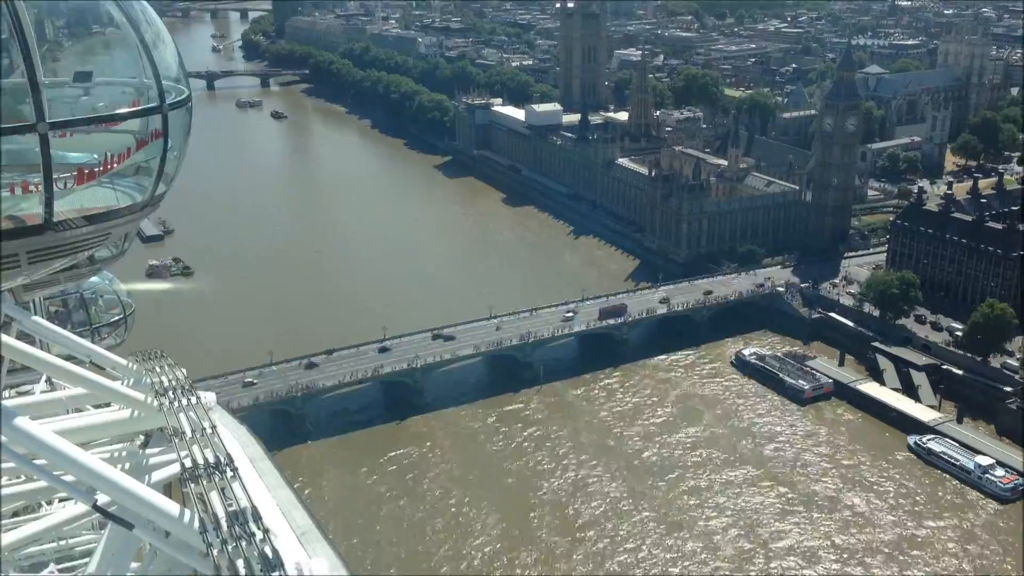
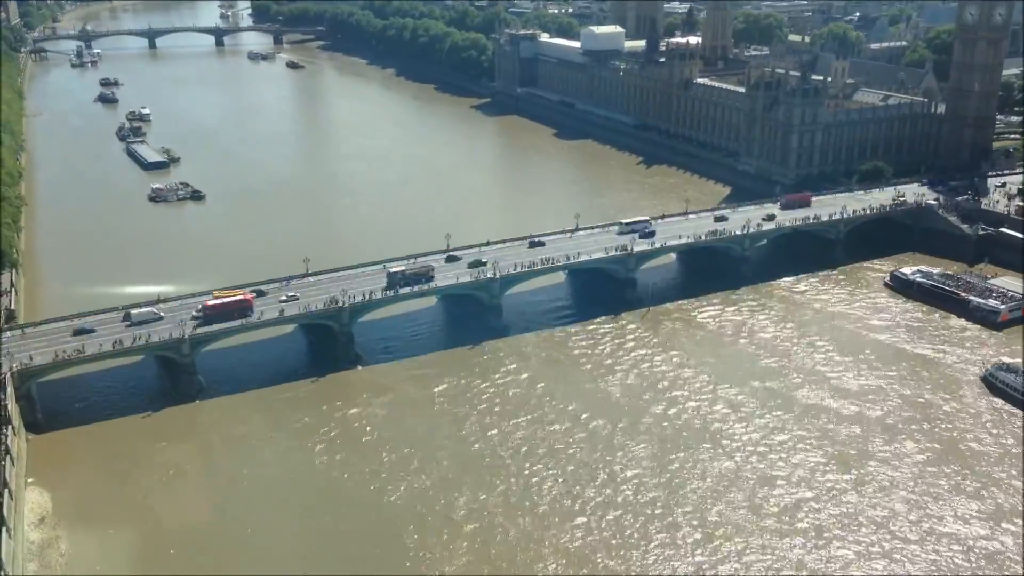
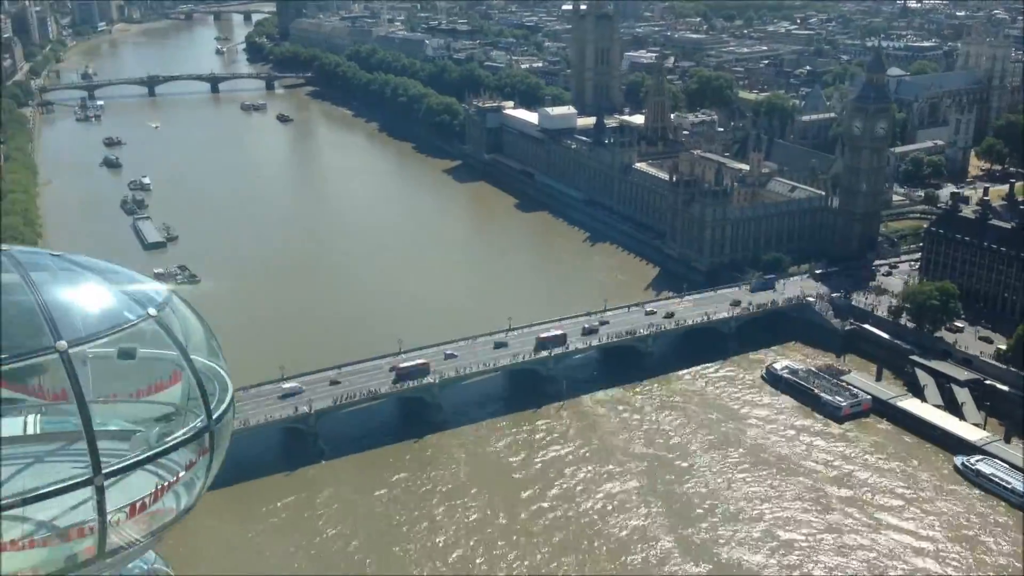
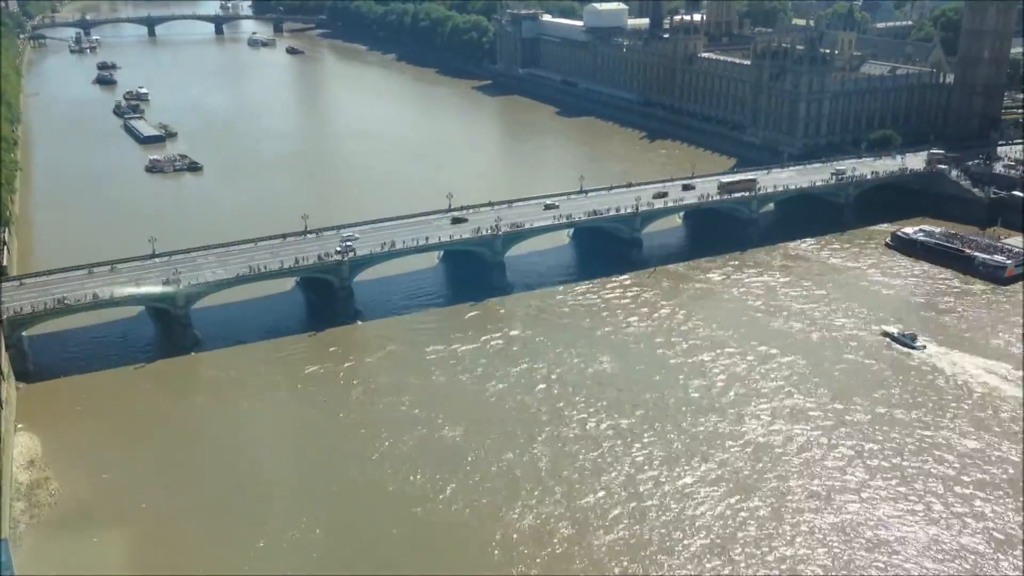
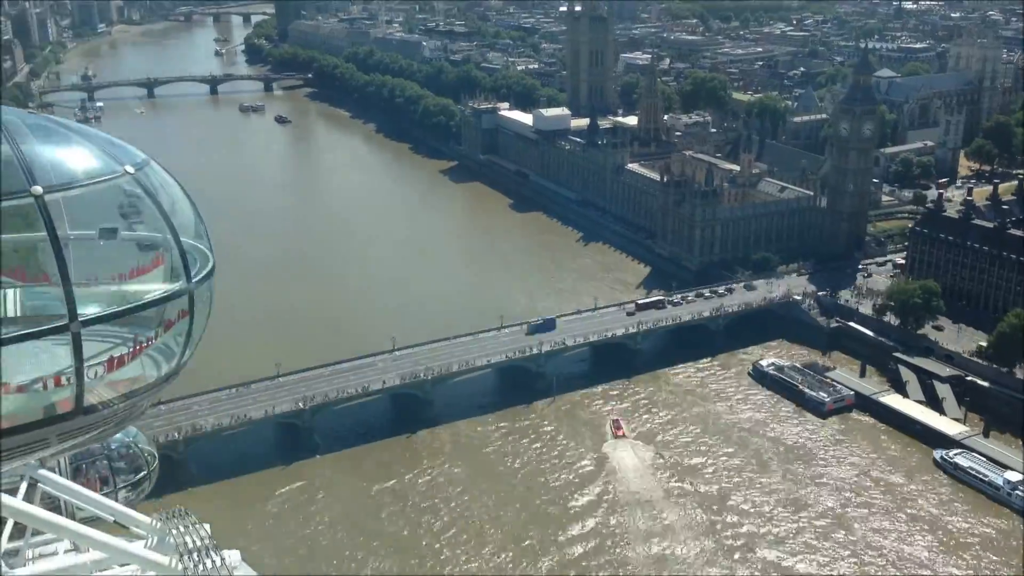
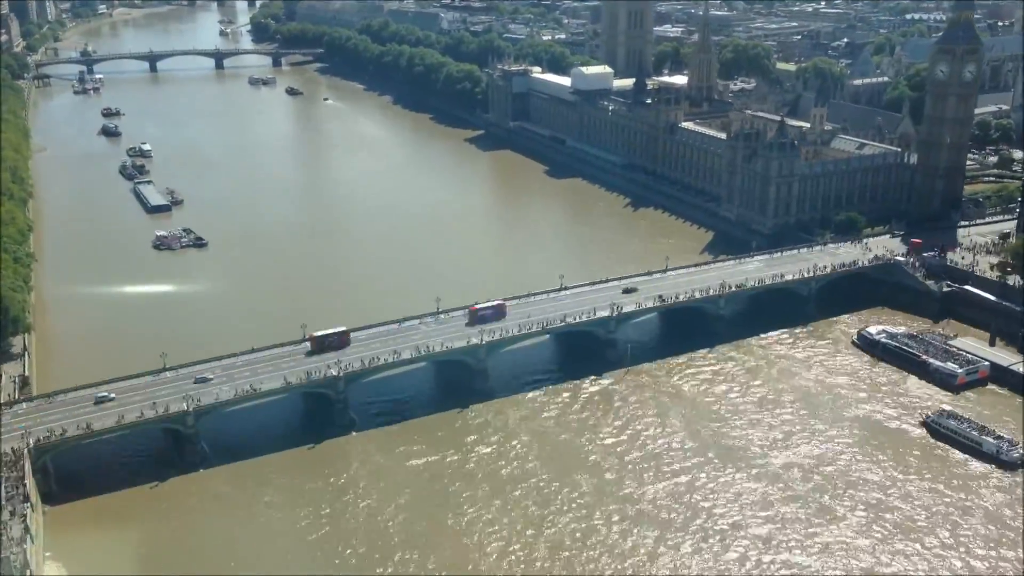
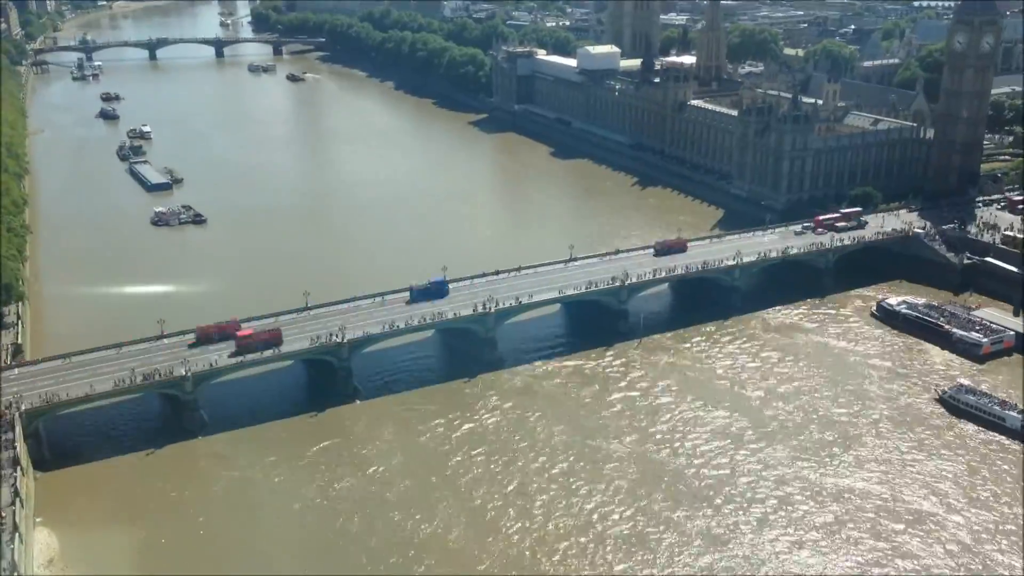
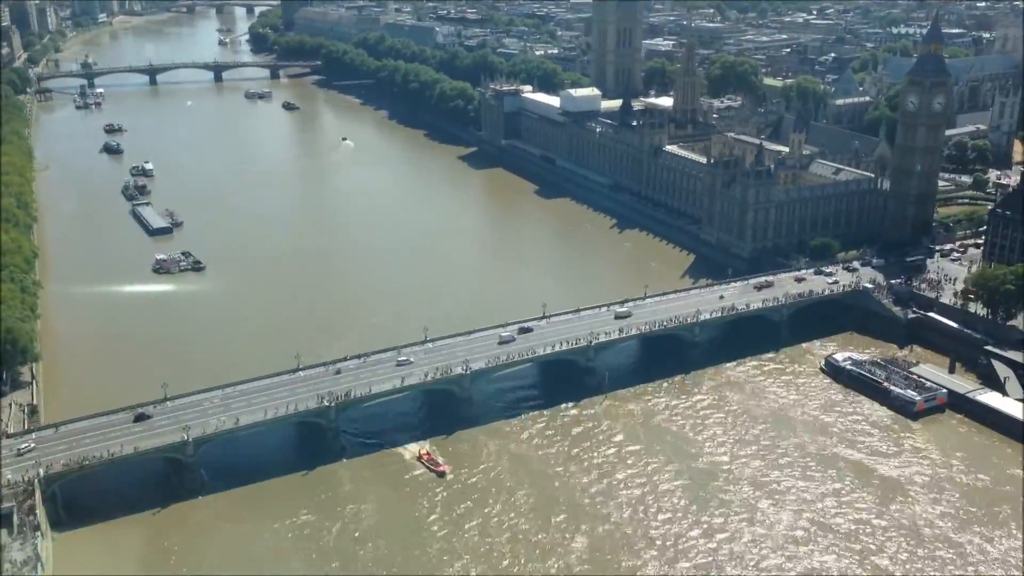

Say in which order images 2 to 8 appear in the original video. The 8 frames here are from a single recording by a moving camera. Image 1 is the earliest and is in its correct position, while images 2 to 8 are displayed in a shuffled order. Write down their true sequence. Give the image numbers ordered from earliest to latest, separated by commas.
5, 3, 8, 6, 7, 2, 4
